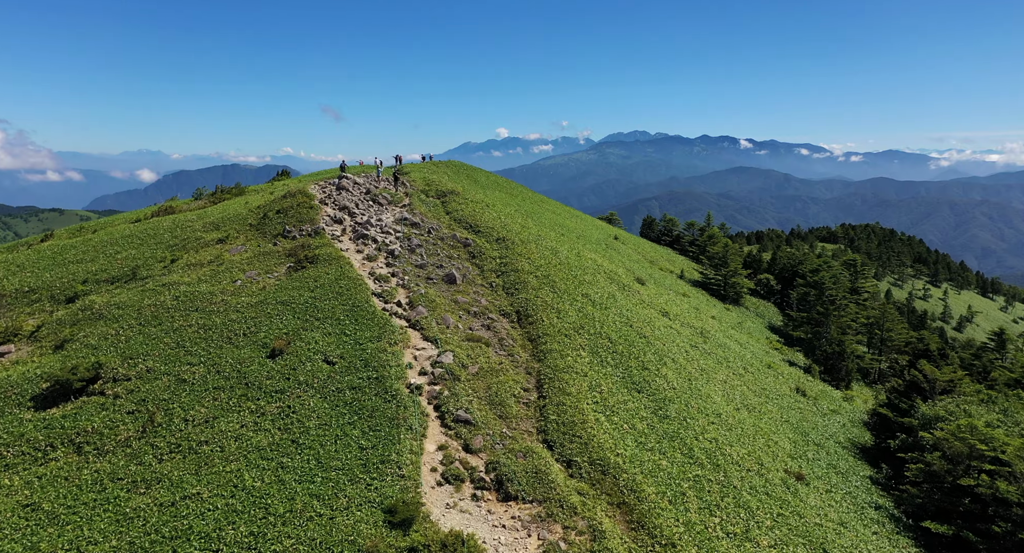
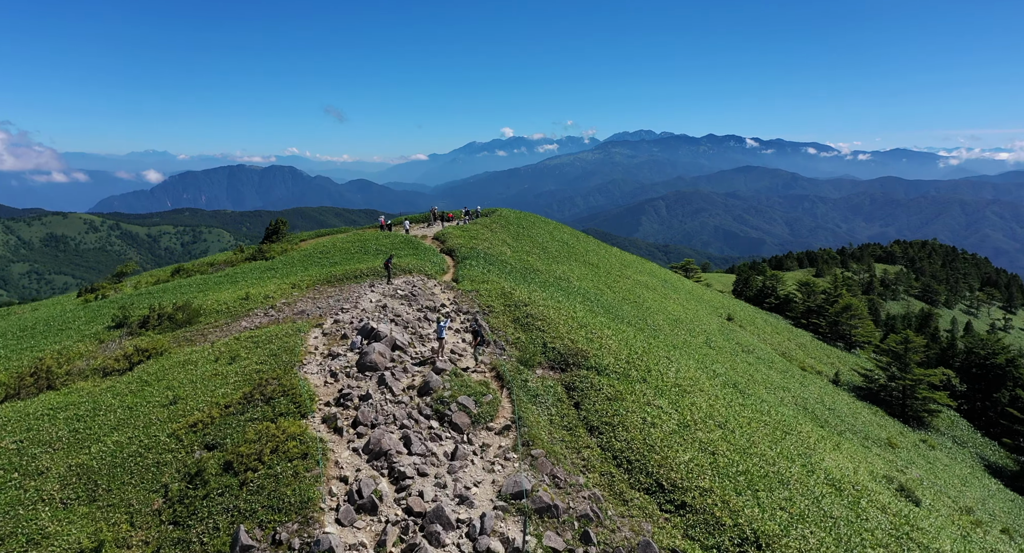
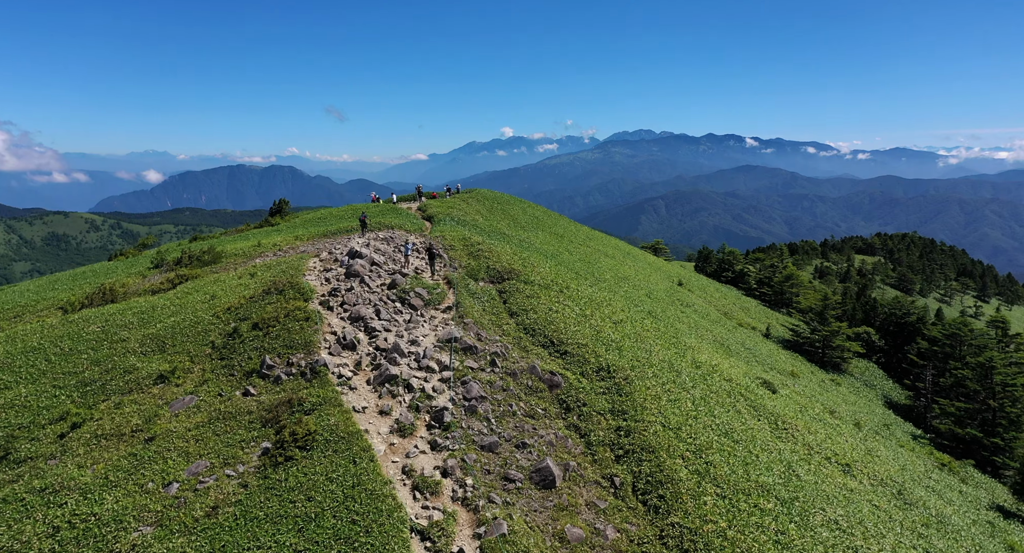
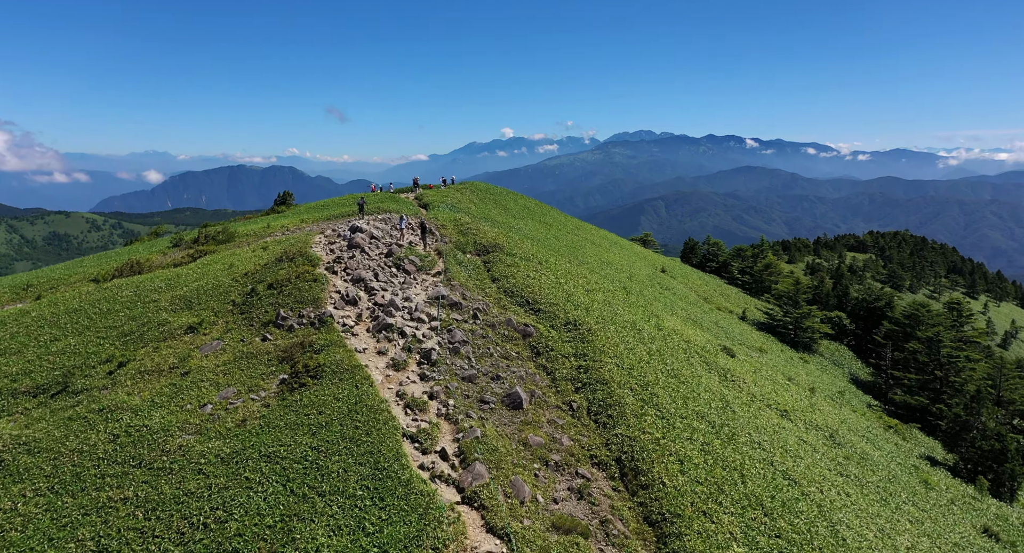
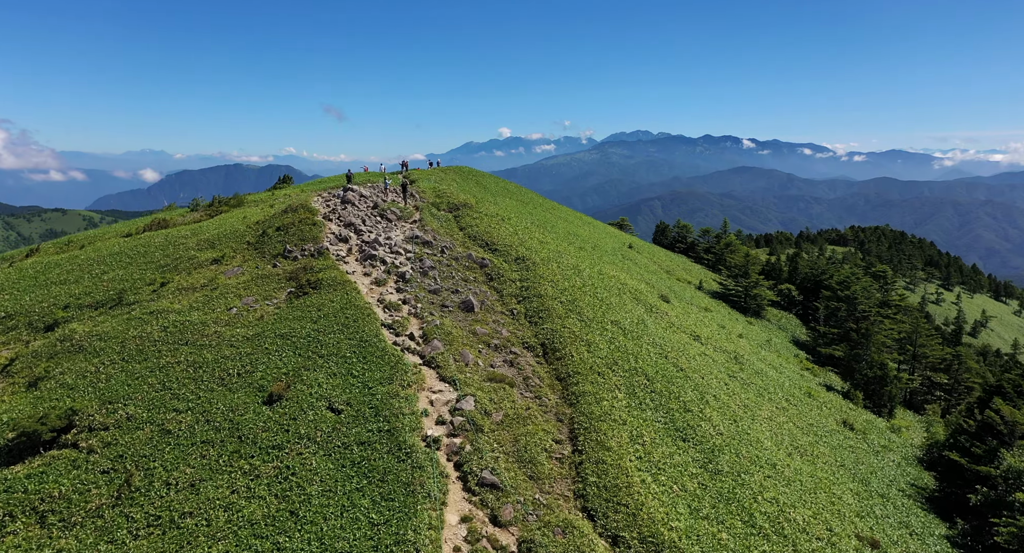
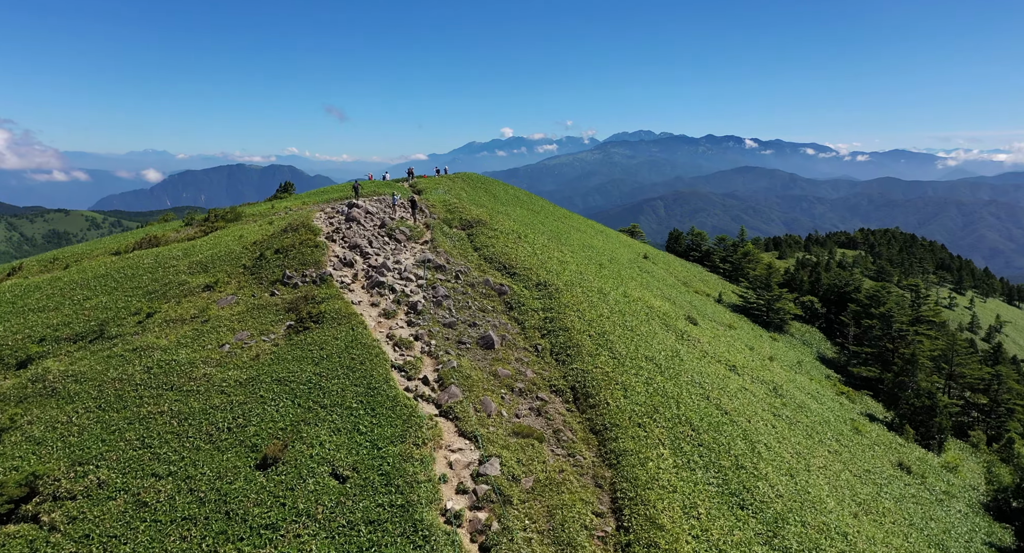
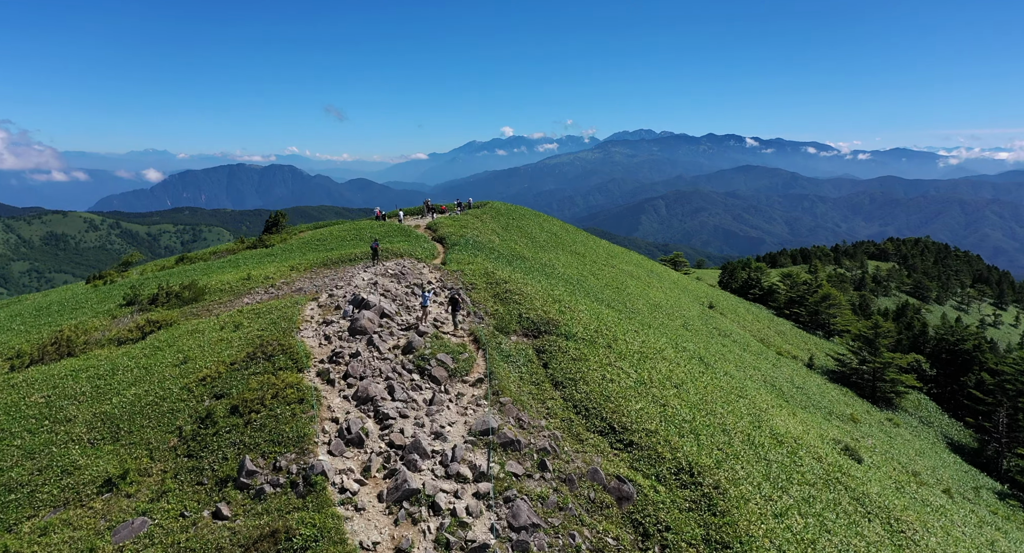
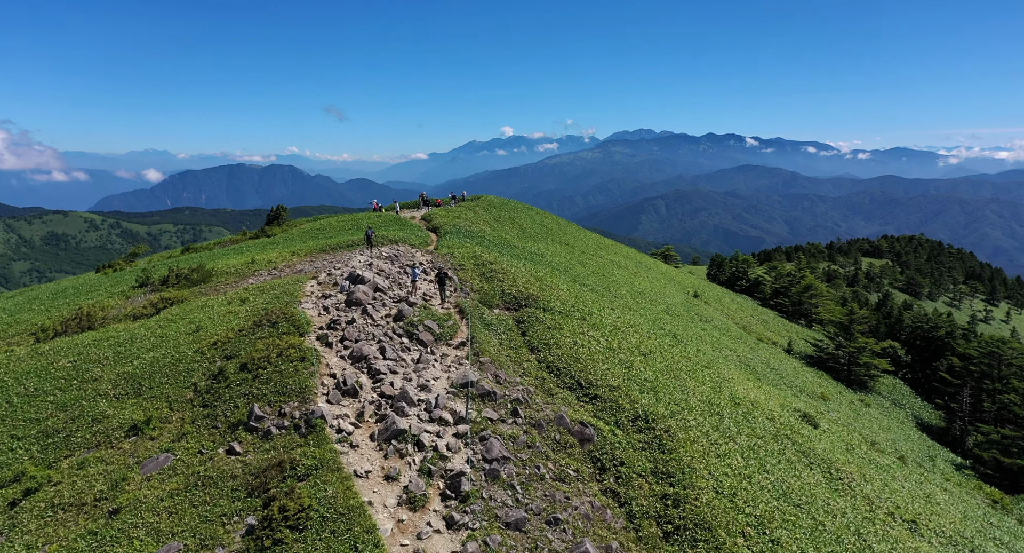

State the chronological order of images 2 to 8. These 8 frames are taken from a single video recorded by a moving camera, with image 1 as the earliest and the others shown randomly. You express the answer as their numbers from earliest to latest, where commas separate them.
5, 6, 4, 3, 8, 7, 2
